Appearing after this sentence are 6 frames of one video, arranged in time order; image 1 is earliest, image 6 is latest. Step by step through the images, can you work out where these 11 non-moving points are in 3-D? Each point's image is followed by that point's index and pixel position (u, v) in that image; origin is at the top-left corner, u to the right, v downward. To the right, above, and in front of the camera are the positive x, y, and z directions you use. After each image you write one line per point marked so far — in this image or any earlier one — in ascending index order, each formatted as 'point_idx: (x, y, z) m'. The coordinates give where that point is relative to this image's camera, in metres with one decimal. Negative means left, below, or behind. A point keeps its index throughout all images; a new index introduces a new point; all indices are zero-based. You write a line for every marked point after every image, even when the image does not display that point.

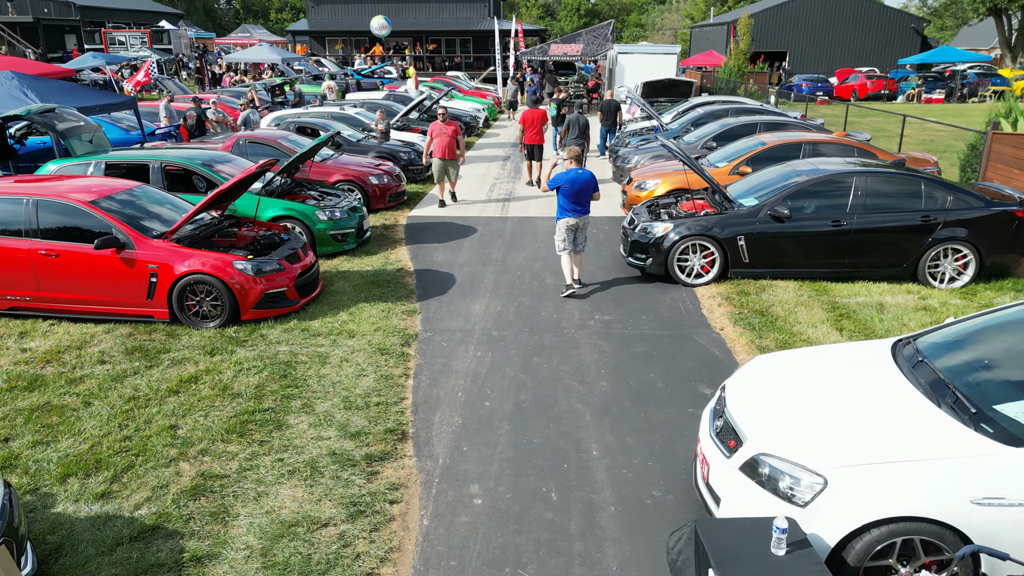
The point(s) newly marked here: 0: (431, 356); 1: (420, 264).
0: (-0.7, -0.6, +6.4) m
1: (-1.2, +0.3, +9.1) m
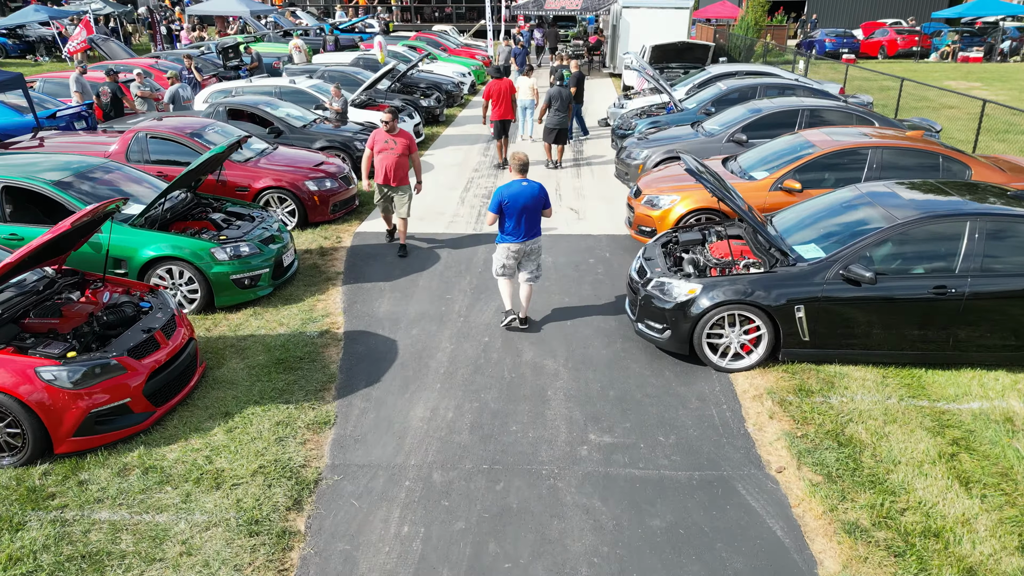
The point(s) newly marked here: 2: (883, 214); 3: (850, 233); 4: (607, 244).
0: (-1.0, -1.4, +4.1) m
1: (-1.5, -0.3, +6.7) m
2: (+3.0, +0.6, +5.9) m
3: (+2.7, +0.5, +6.0) m
4: (+1.1, +0.5, +8.8) m
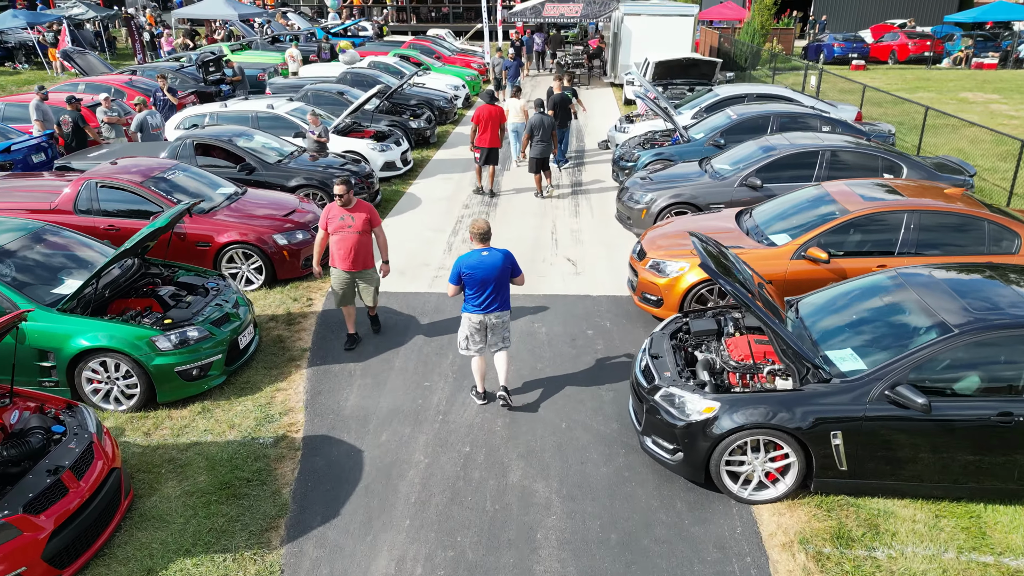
0: (-1.1, -2.2, +3.2) m
1: (-1.6, -1.1, +5.9) m
2: (+2.9, -0.2, +5.0) m
3: (+2.6, -0.3, +5.1) m
4: (+1.0, -0.2, +7.9) m
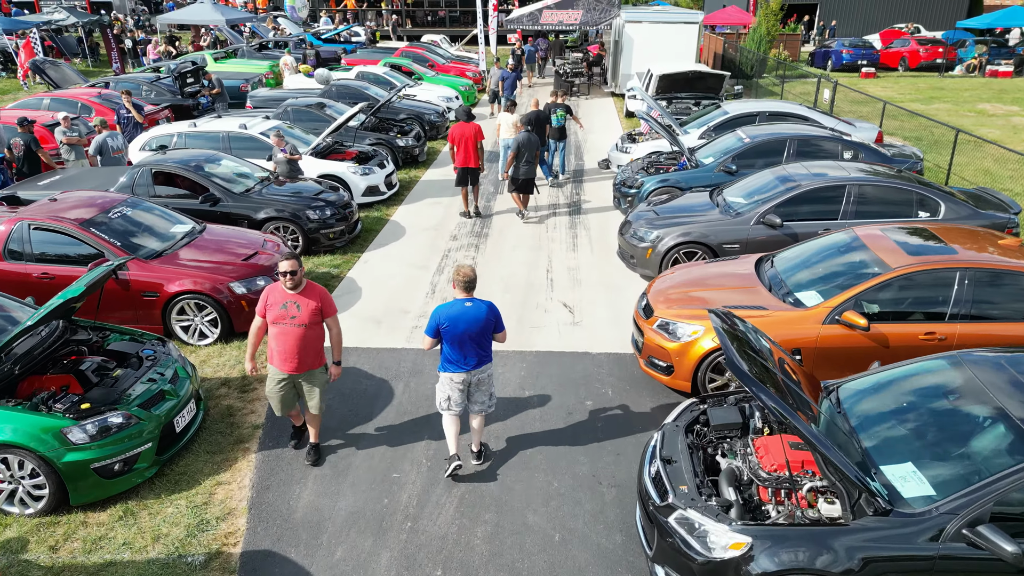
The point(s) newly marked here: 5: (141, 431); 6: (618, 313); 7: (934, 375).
0: (-1.3, -2.7, +2.2) m
1: (-1.7, -1.6, +4.9) m
2: (+2.8, -0.7, +4.1) m
3: (+2.5, -0.8, +4.1) m
4: (+0.9, -0.8, +6.9) m
5: (-2.7, -1.0, +5.2) m
6: (+1.1, -0.3, +7.9) m
7: (+2.7, -0.6, +4.4) m
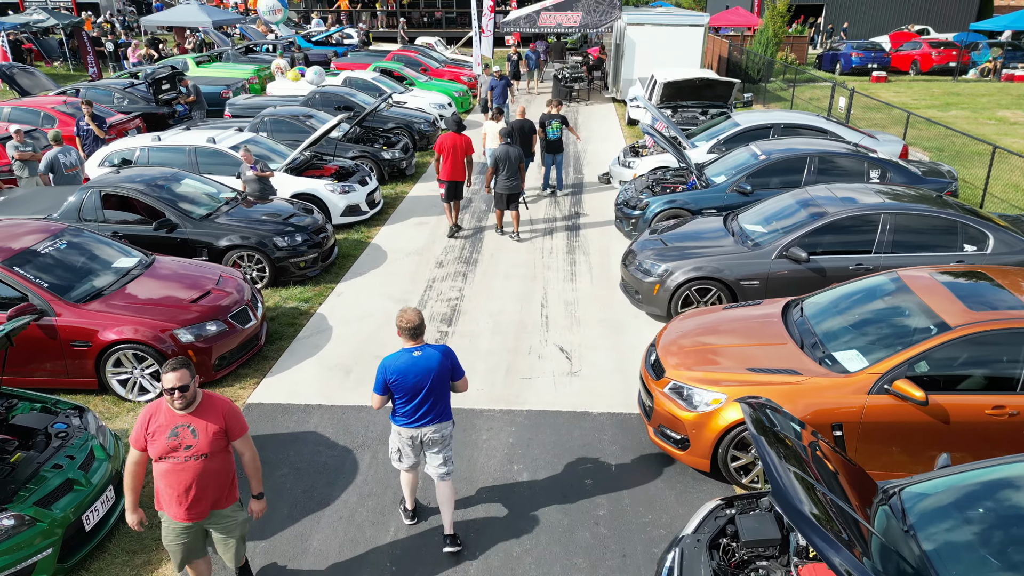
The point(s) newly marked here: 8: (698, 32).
0: (-1.4, -3.2, +1.2) m
1: (-1.8, -2.1, +3.9) m
2: (+2.7, -1.1, +3.1) m
3: (+2.4, -1.2, +3.1) m
4: (+0.8, -1.2, +5.9) m
5: (-2.8, -1.4, +4.2) m
6: (+1.0, -0.7, +6.9) m
7: (+2.6, -1.0, +3.4) m
8: (+4.9, +6.8, +19.3) m
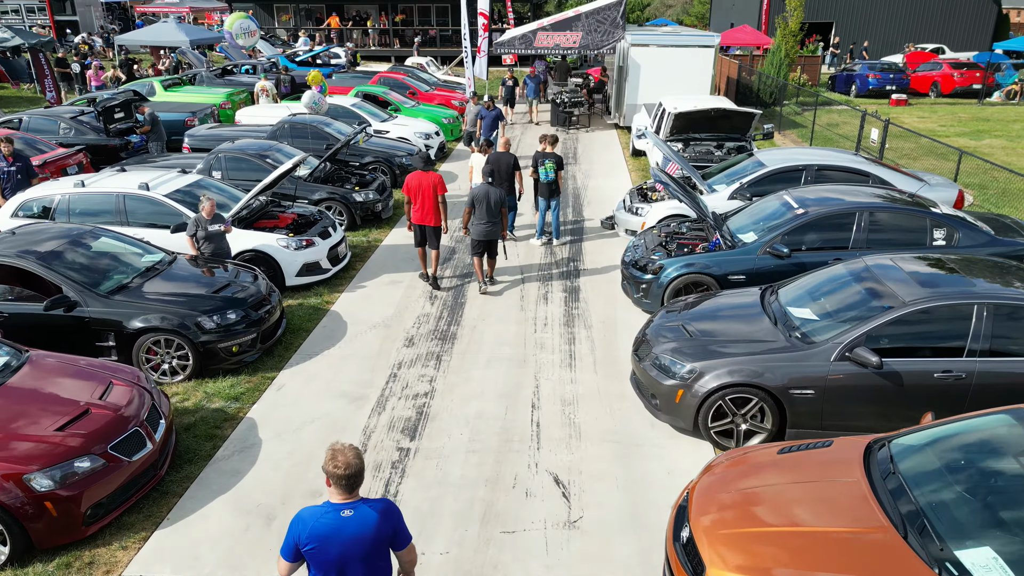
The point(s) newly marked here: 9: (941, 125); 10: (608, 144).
0: (-1.5, -3.9, -0.5) m
1: (-2.0, -2.8, +2.2) m
2: (+2.5, -1.9, +1.4) m
3: (+2.2, -2.0, +1.4) m
4: (+0.6, -2.0, +4.2) m
5: (-2.9, -2.2, +2.5) m
6: (+0.9, -1.5, +5.2) m
7: (+2.4, -1.8, +1.7) m
8: (+4.8, +5.7, +17.7) m
9: (+11.8, +4.5, +20.0) m
10: (+2.4, +3.6, +18.0) m
